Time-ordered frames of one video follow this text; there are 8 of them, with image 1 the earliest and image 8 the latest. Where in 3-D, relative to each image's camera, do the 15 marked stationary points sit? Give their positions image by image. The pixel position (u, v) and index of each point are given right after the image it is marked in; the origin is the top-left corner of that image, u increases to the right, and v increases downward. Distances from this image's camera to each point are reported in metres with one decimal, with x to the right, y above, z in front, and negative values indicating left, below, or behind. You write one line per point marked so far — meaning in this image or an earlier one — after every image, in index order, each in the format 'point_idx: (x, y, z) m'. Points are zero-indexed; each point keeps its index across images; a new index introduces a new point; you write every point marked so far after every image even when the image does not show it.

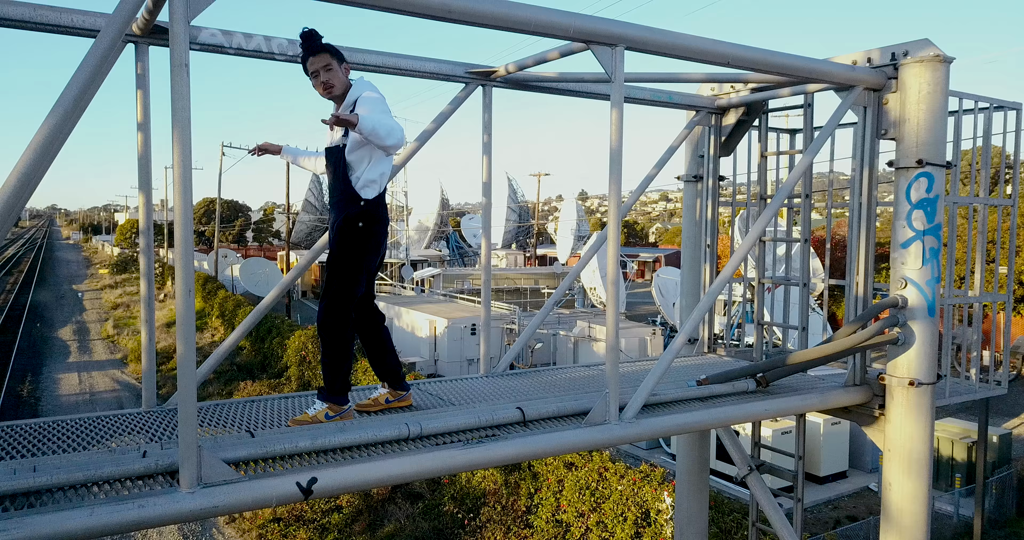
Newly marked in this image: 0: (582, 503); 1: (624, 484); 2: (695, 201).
0: (+0.9, -2.9, +8.4) m
1: (+1.4, -2.6, +8.1) m
2: (+1.2, +0.4, +4.1) m
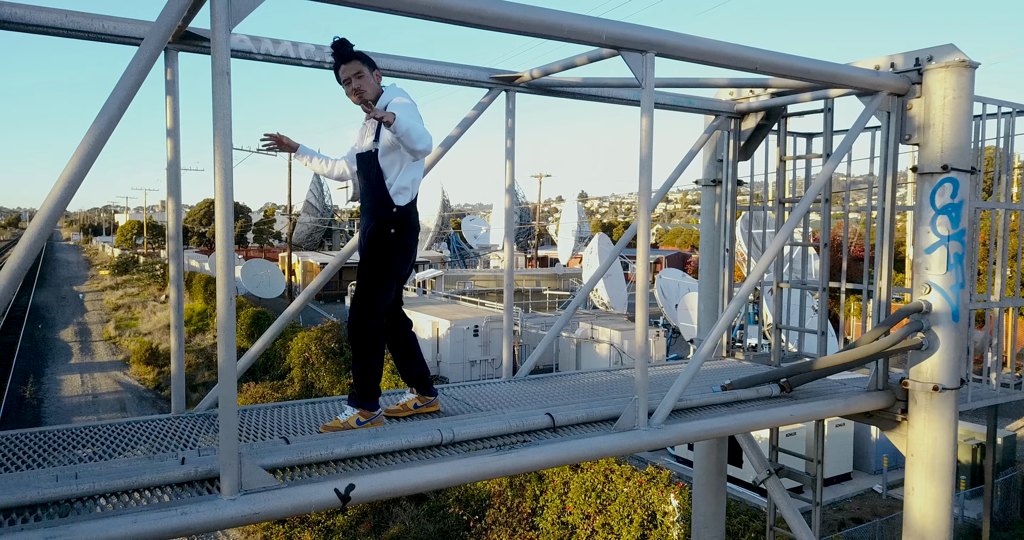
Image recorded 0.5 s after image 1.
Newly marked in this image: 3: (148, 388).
0: (+1.0, -3.0, +8.4) m
1: (+1.4, -2.6, +8.1) m
2: (+1.2, +0.4, +4.1) m
3: (-10.2, -3.3, +18.6) m
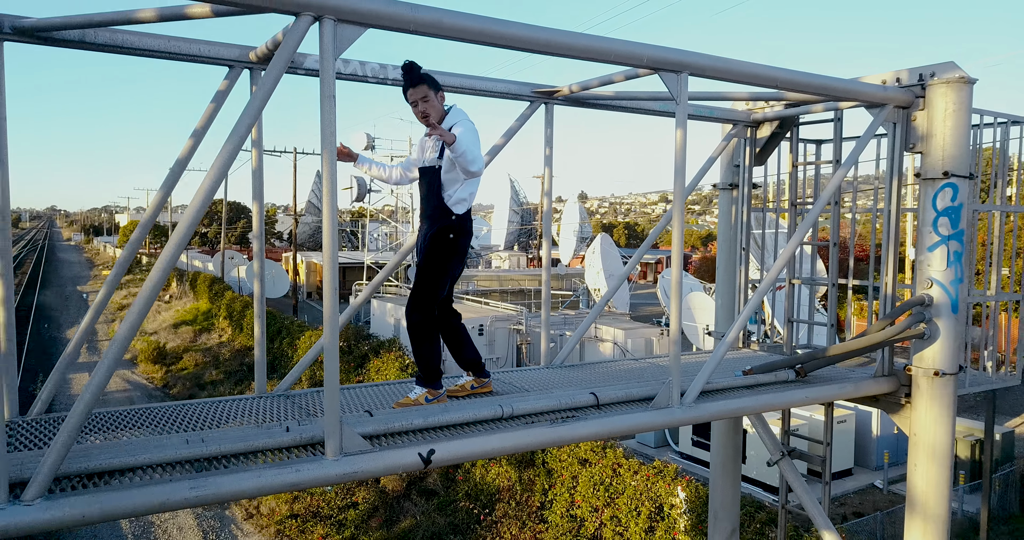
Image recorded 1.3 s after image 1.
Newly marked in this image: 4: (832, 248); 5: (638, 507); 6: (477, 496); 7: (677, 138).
0: (+1.1, -3.0, +8.6) m
1: (+1.6, -2.6, +8.3) m
2: (+1.4, +0.4, +4.3) m
3: (-10.1, -3.3, +18.8) m
4: (+1.7, +0.1, +3.6) m
5: (+1.5, -2.9, +8.2) m
6: (-0.5, -3.4, +10.1) m
7: (+0.7, +0.6, +3.0) m
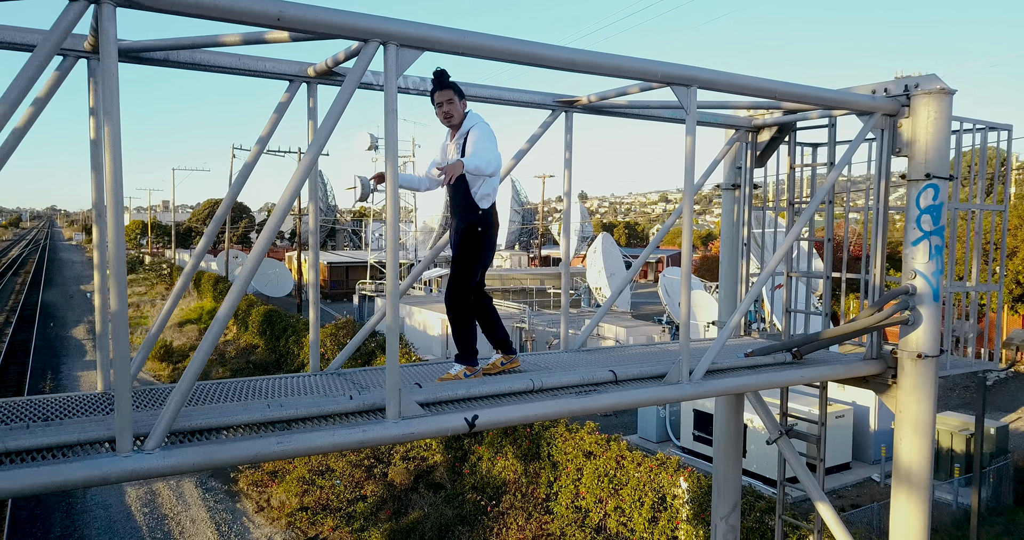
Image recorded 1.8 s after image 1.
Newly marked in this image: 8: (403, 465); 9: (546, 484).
0: (+1.2, -2.9, +8.8) m
1: (+1.7, -2.6, +8.5) m
2: (+1.5, +0.4, +4.5) m
3: (-10.0, -3.3, +19.1) m
4: (+1.8, +0.2, +3.9) m
5: (+1.6, -2.9, +8.4) m
6: (-0.4, -3.4, +10.4) m
7: (+0.8, +0.6, +3.2) m
8: (-2.0, -3.5, +11.8) m
9: (+0.5, -3.1, +9.6) m
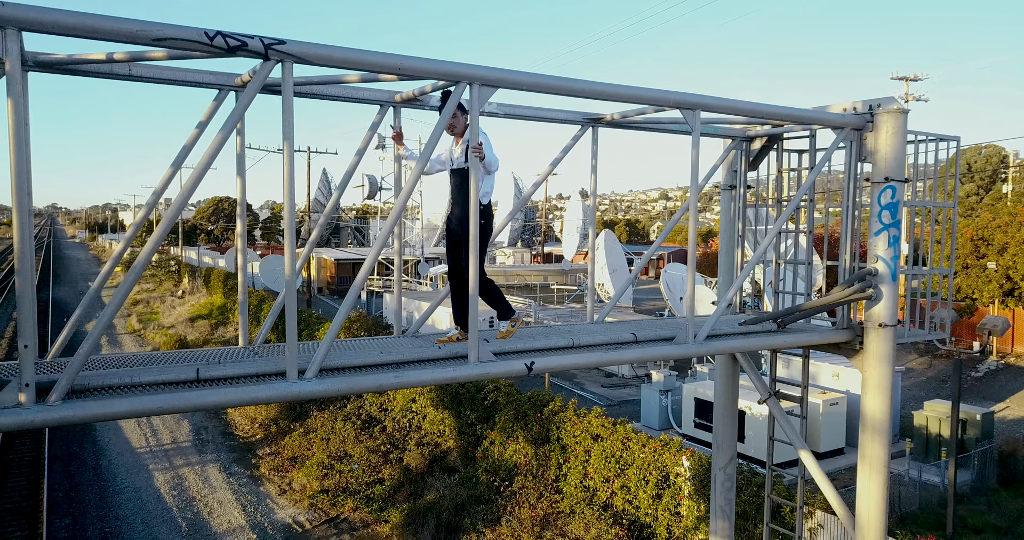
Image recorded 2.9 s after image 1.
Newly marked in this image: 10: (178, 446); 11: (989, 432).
0: (+1.4, -2.8, +9.4) m
1: (+1.9, -2.5, +9.1) m
2: (+1.6, +0.5, +5.1) m
3: (-9.8, -3.2, +19.7) m
4: (+2.0, +0.2, +4.4) m
5: (+1.8, -2.8, +9.0) m
6: (-0.3, -3.3, +11.0) m
7: (+1.0, +0.7, +3.8) m
8: (-1.8, -3.4, +12.4) m
9: (+0.7, -3.0, +10.2) m
10: (-7.1, -3.7, +14.2) m
11: (+8.4, -2.8, +11.7) m
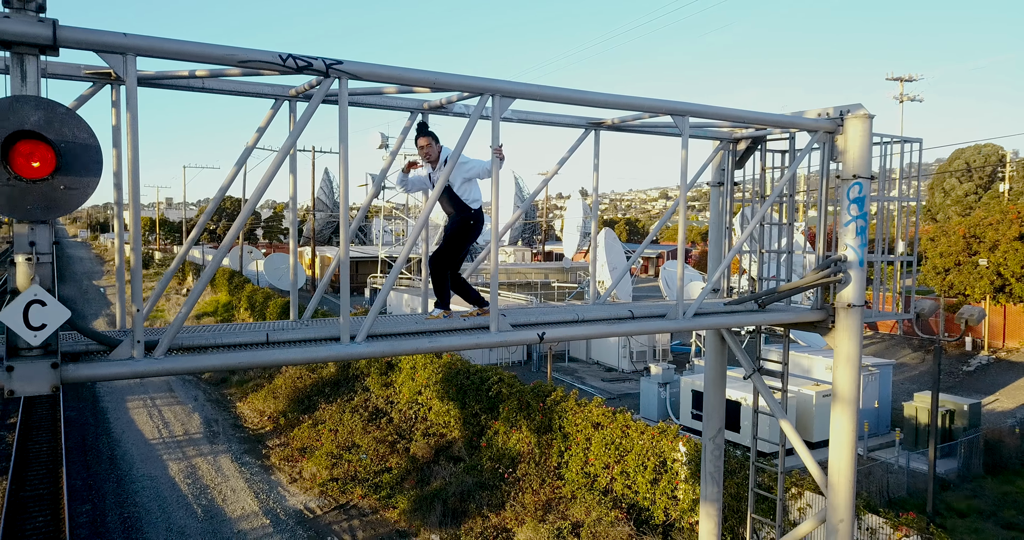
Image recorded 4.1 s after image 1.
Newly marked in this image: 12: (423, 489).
0: (+1.4, -2.8, +9.8) m
1: (+1.9, -2.4, +9.5) m
2: (+1.7, +0.6, +5.5) m
3: (-9.8, -3.1, +20.1) m
4: (+2.0, +0.3, +4.8) m
5: (+1.9, -2.7, +9.4) m
6: (-0.2, -3.2, +11.4) m
7: (+1.1, +0.7, +4.2) m
8: (-1.7, -3.3, +12.8) m
9: (+0.7, -2.9, +10.6) m
10: (-7.1, -3.7, +14.6) m
11: (+8.4, -2.8, +12.1) m
12: (-1.5, -3.8, +11.4) m
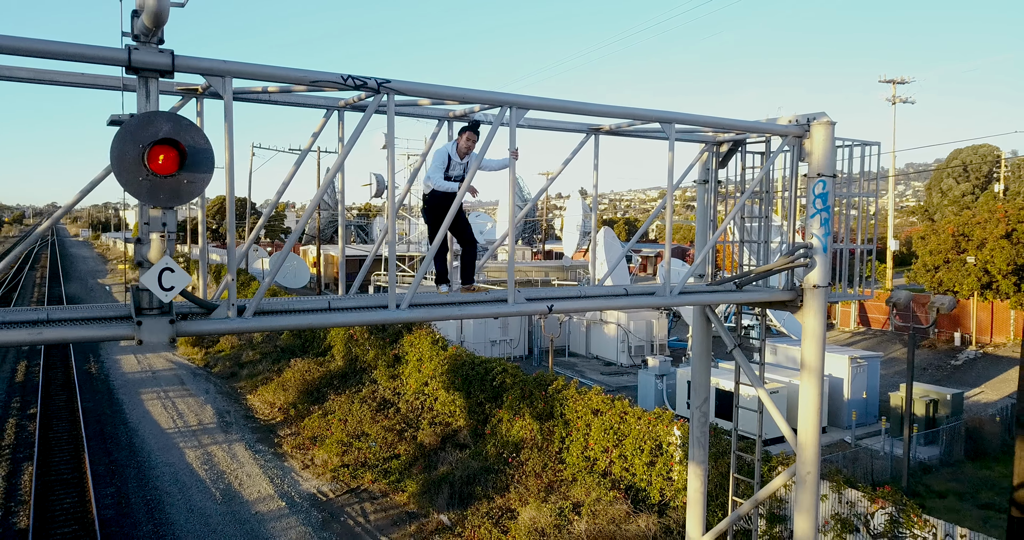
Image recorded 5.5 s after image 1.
0: (+1.5, -2.7, +10.4) m
1: (+2.0, -2.3, +10.1) m
2: (+1.8, +0.7, +6.1) m
3: (-9.7, -3.0, +20.6) m
4: (+2.1, +0.4, +5.4) m
5: (+1.9, -2.6, +10.0) m
6: (-0.1, -3.2, +11.9) m
7: (+1.1, +0.8, +4.7) m
8: (-1.7, -3.2, +13.4) m
9: (+0.8, -2.8, +11.1) m
10: (-7.0, -3.6, +15.1) m
11: (+8.5, -2.7, +12.6) m
12: (-1.5, -3.7, +11.9) m
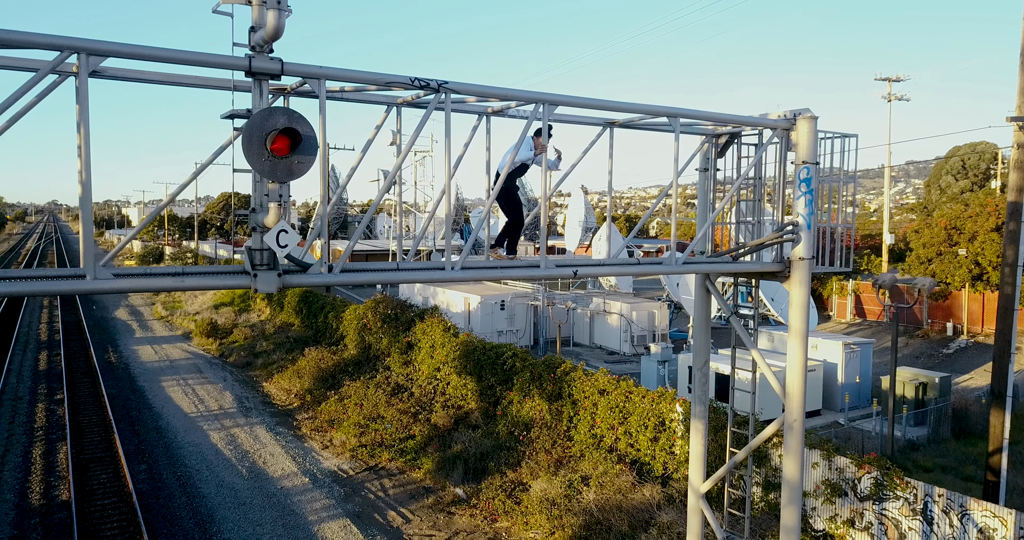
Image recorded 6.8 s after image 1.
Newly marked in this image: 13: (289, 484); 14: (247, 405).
0: (+1.7, -2.5, +11.0) m
1: (+2.2, -2.1, +10.7) m
2: (+2.0, +0.9, +6.7) m
3: (-9.5, -2.8, +21.3) m
4: (+2.3, +0.6, +6.0) m
5: (+2.1, -2.4, +10.6) m
6: (+0.1, -2.9, +12.6) m
7: (+1.3, +1.0, +5.4) m
8: (-1.5, -3.0, +14.0) m
9: (+1.0, -2.6, +11.8) m
10: (-6.8, -3.4, +15.8) m
11: (+8.7, -2.5, +13.3) m
12: (-1.3, -3.5, +12.6) m
13: (-4.0, -3.8, +11.8) m
14: (-6.5, -3.3, +16.3) m
